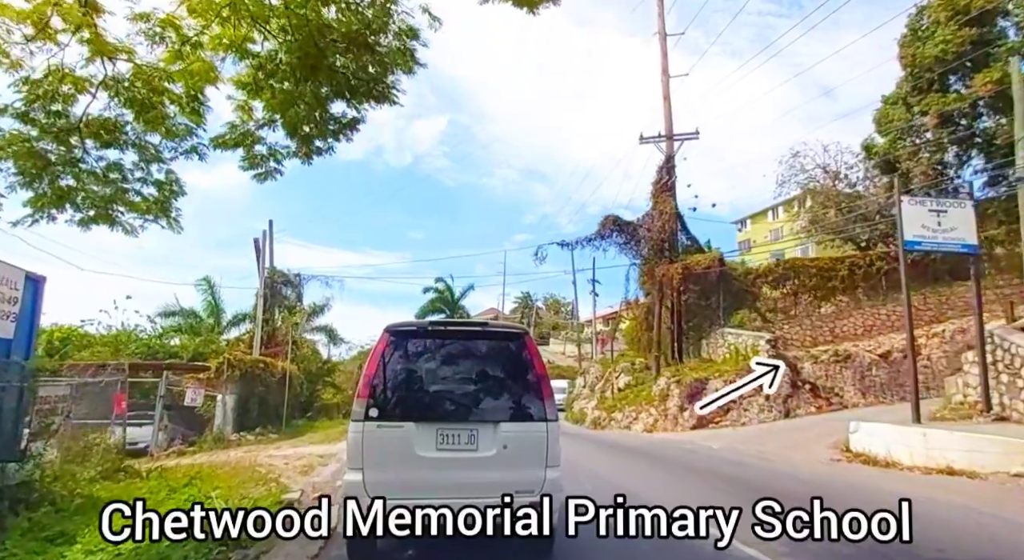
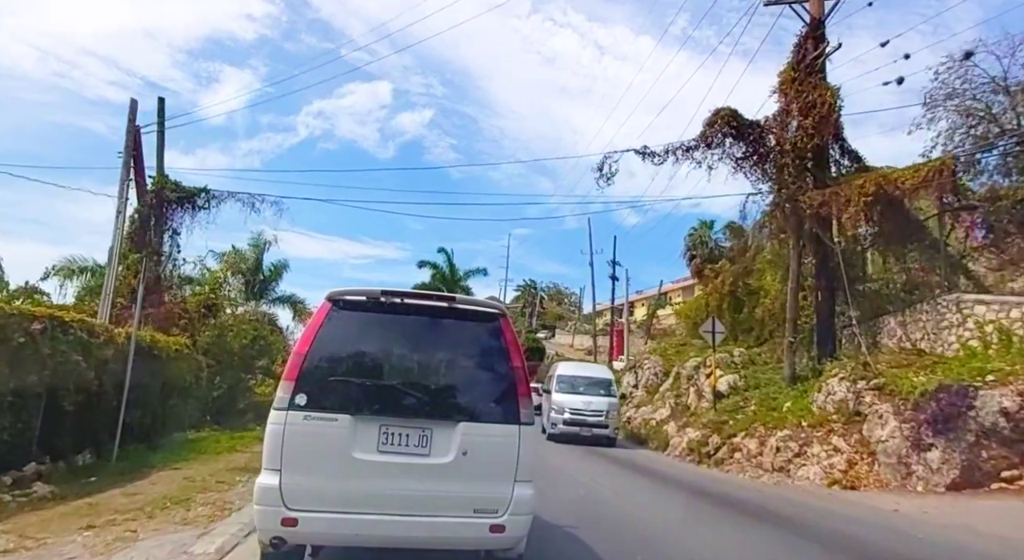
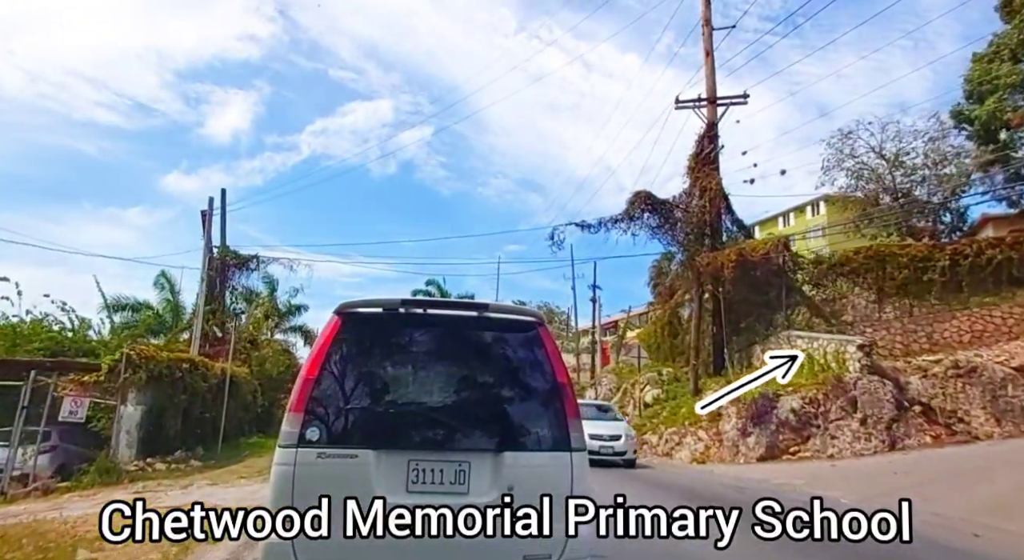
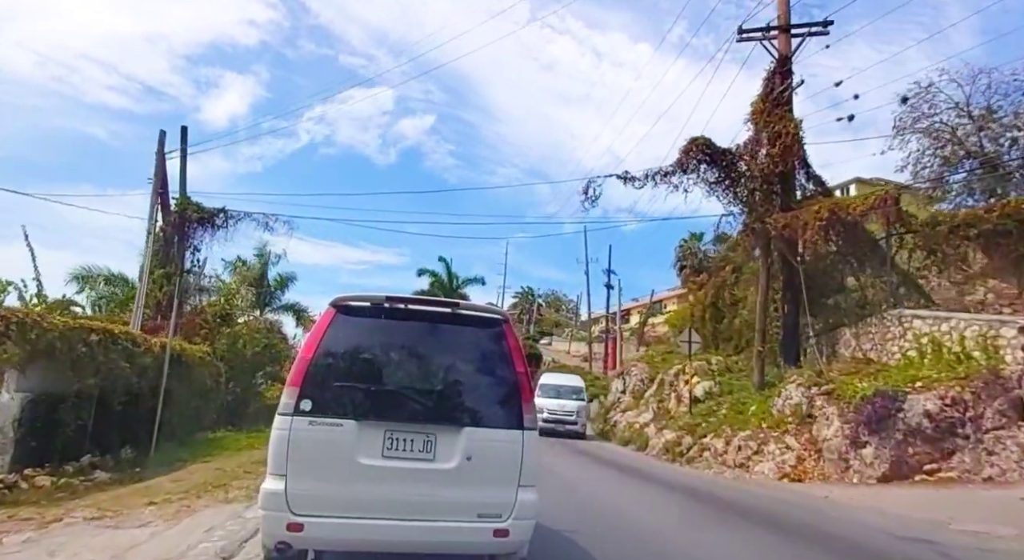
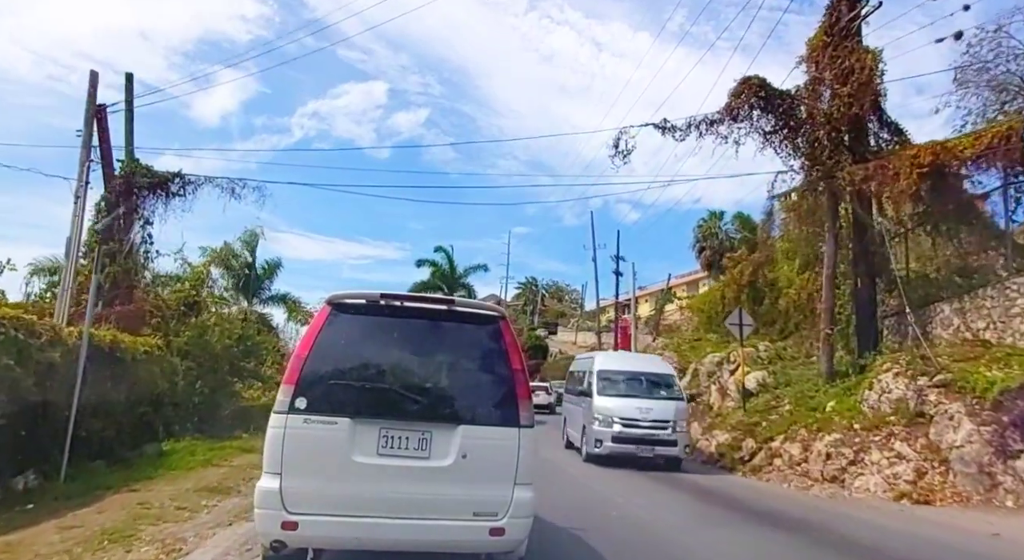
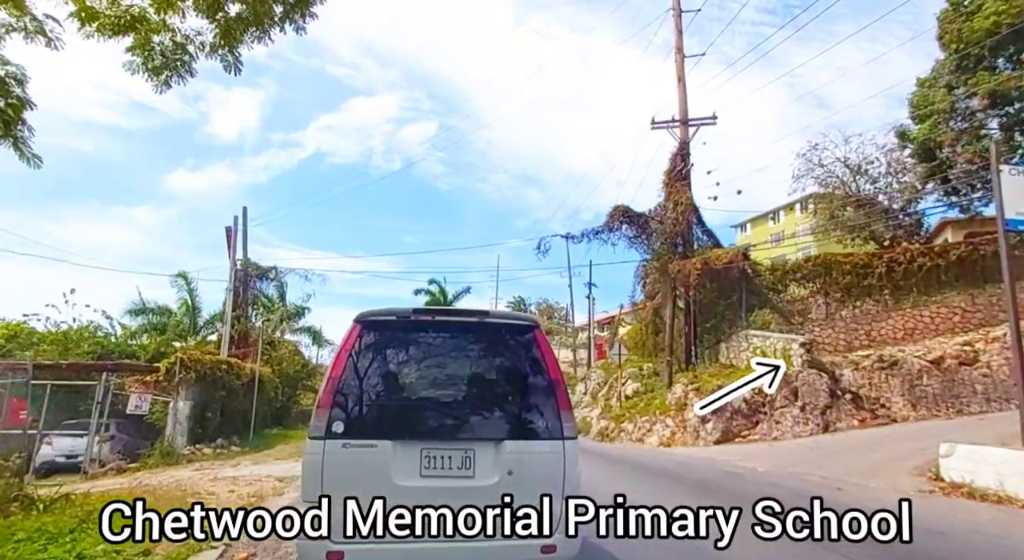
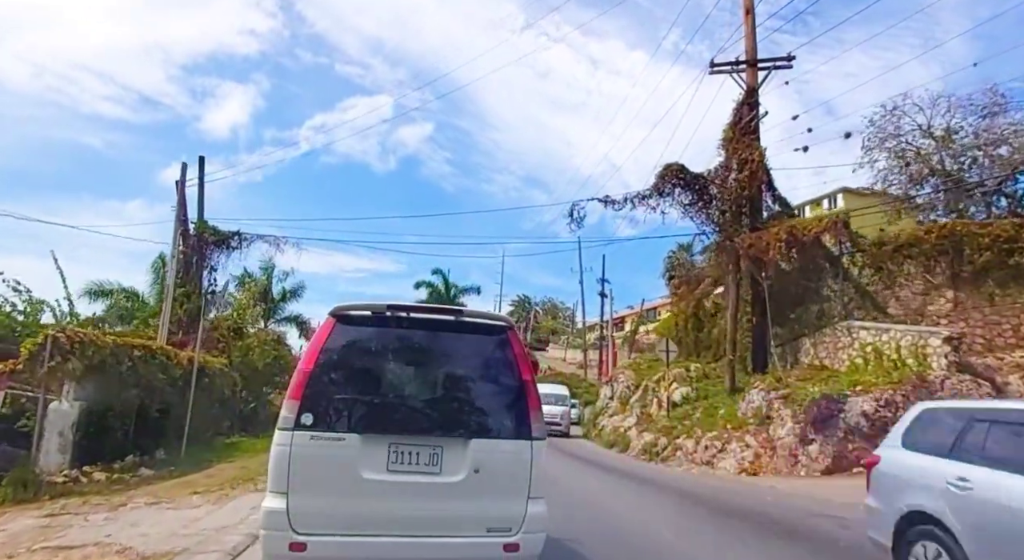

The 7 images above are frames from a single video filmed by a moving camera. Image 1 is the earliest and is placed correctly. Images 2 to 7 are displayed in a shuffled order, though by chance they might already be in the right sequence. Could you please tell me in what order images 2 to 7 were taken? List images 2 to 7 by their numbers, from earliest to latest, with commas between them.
6, 3, 7, 4, 2, 5
